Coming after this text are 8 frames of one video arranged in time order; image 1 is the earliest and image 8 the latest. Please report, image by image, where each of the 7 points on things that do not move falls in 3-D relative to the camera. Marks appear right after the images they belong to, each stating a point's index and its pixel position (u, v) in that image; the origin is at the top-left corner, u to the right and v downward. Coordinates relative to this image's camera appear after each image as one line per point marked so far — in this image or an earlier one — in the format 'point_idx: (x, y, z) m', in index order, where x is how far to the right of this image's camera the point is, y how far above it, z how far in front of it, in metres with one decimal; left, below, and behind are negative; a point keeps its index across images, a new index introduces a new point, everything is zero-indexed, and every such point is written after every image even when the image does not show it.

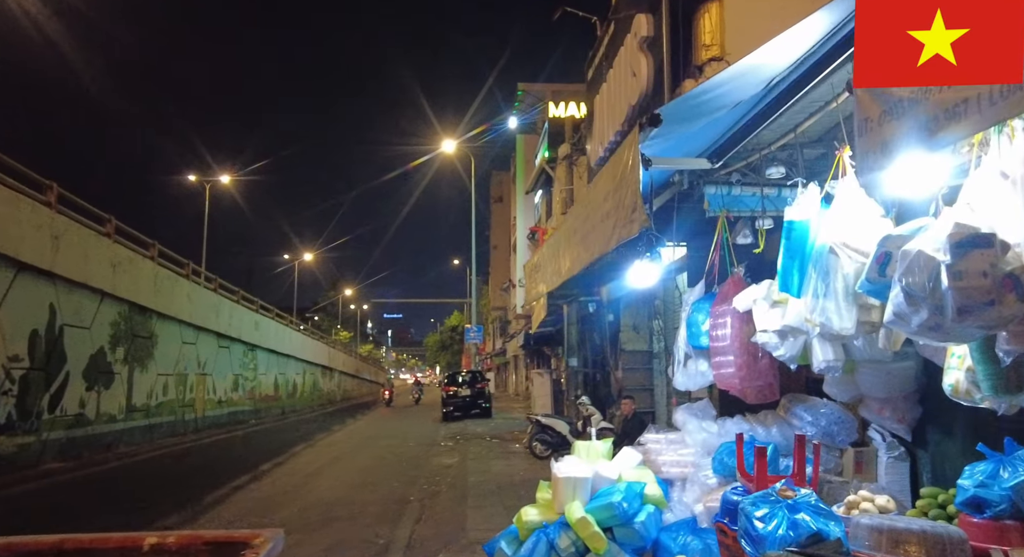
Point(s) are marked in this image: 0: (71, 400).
0: (-8.1, -2.2, +12.7) m
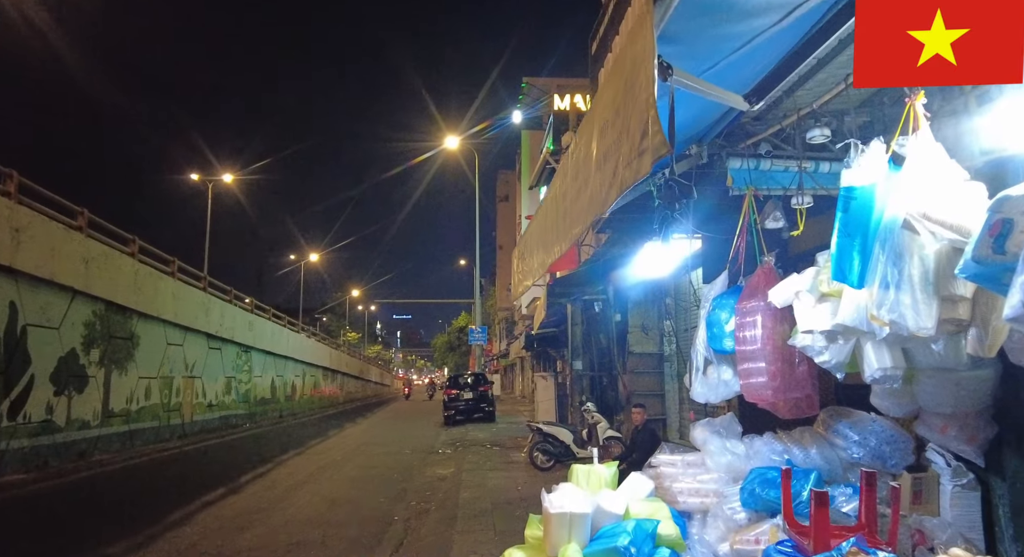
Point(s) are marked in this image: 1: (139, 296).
0: (-8.1, -2.2, +11.8) m
1: (-8.2, -0.4, +15.4) m
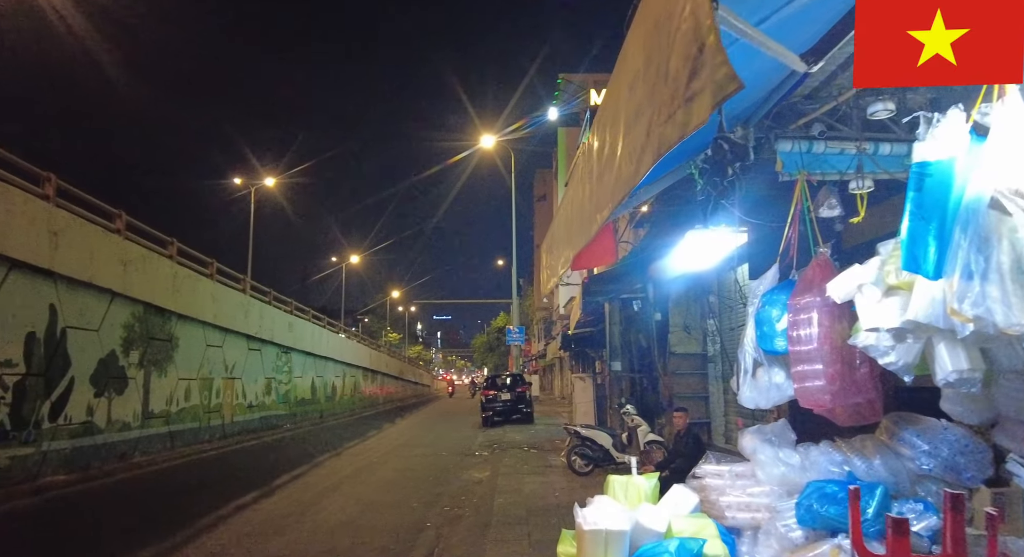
0: (-7.5, -2.2, +11.9) m
1: (-7.4, -0.4, +15.5) m
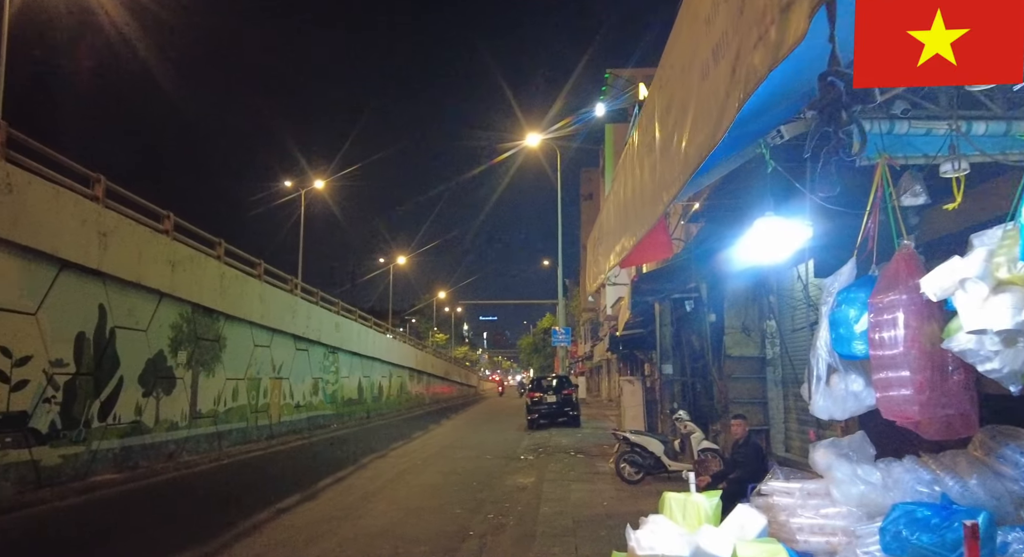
0: (-6.7, -2.2, +12.0) m
1: (-6.4, -0.5, +15.6) m
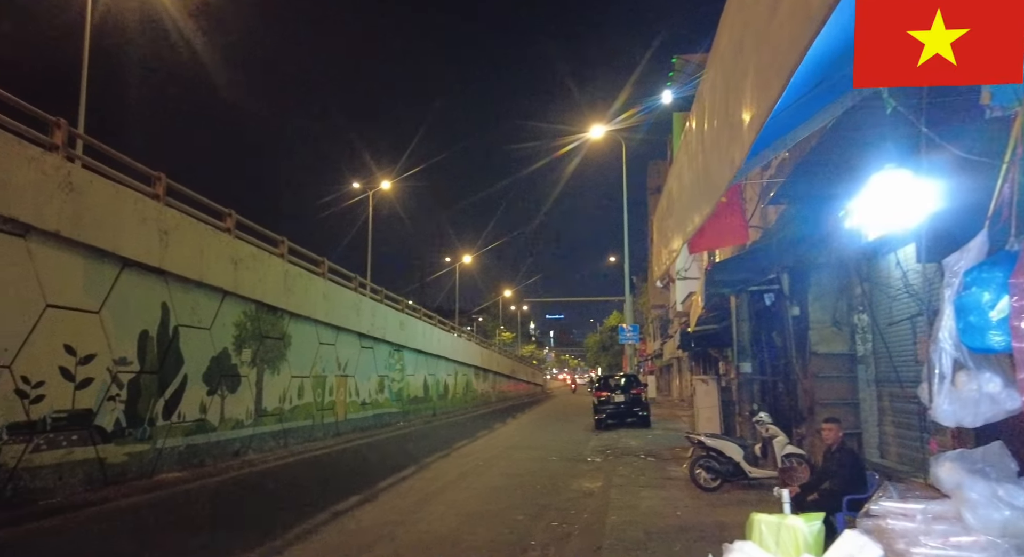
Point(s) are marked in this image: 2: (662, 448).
0: (-5.6, -2.2, +12.0) m
1: (-5.0, -0.4, +15.6) m
2: (+3.5, -4.0, +16.4) m
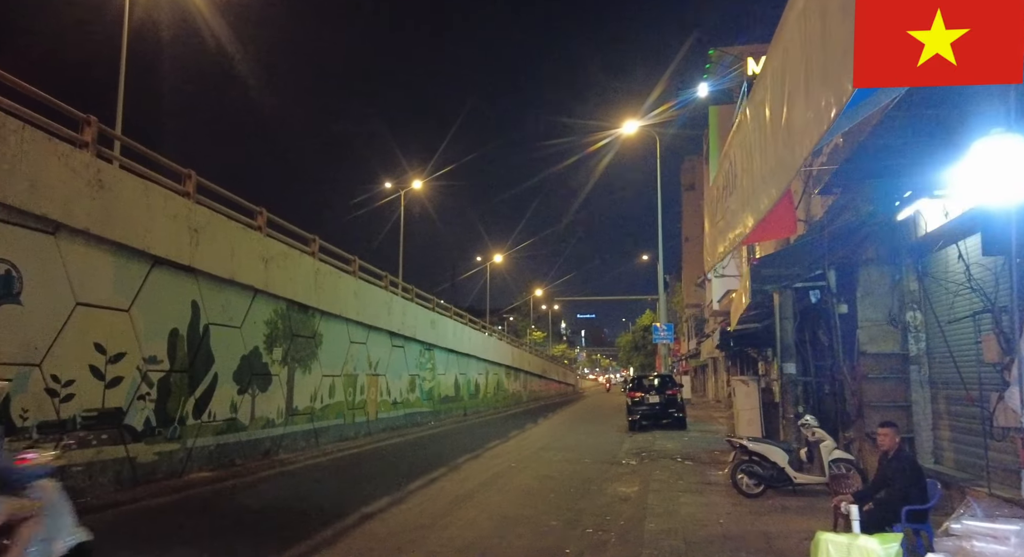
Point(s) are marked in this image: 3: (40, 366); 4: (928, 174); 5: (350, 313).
0: (-5.0, -2.2, +12.0) m
1: (-4.3, -0.4, +15.5) m
2: (+4.3, -4.0, +15.9) m
3: (-5.7, -1.0, +8.4) m
4: (+4.2, +1.0, +7.0) m
5: (-4.0, -0.8, +17.1) m
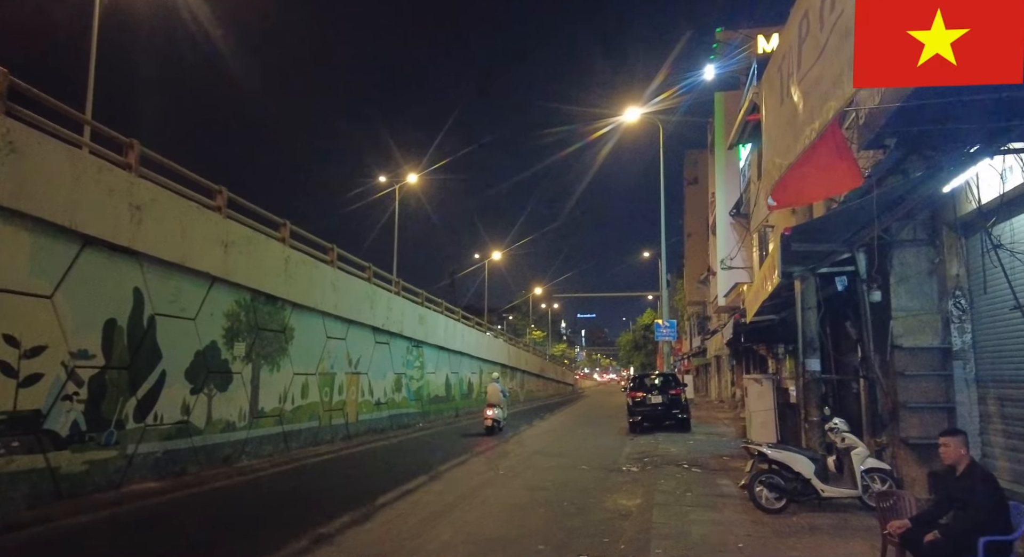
0: (-5.2, -1.9, +10.6) m
1: (-4.5, -0.1, +14.1) m
2: (+4.1, -3.7, +14.6) m
3: (-5.9, -0.8, +7.0) m
4: (+4.0, +1.2, +5.6) m
5: (-4.2, -0.6, +15.7) m
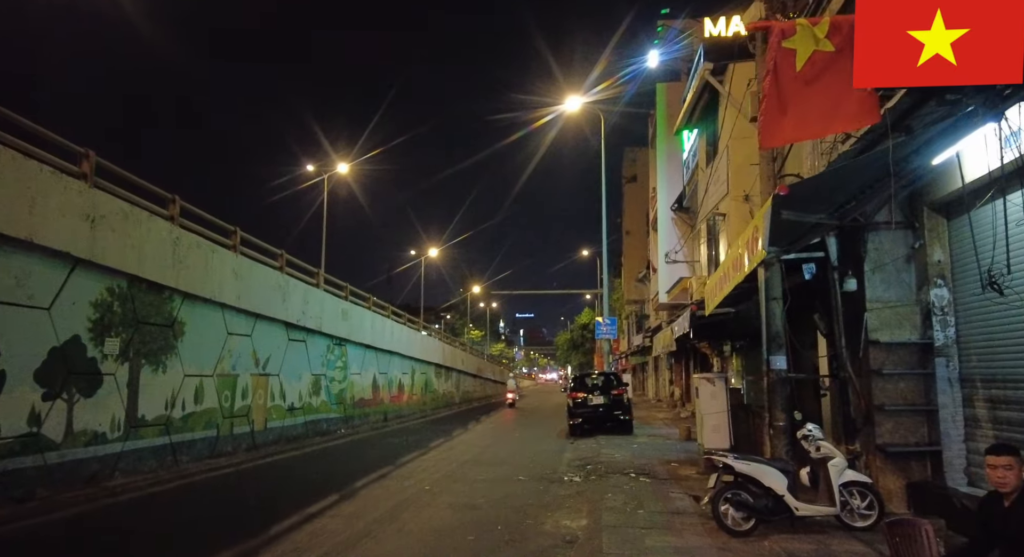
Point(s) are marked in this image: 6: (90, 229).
0: (-6.2, -1.7, +8.6) m
1: (-5.7, +0.1, +12.1) m
2: (+2.7, -3.5, +13.4) m
3: (-6.5, -0.6, +4.9) m
4: (+3.4, +1.4, +4.4) m
5: (-5.6, -0.4, +13.7) m
6: (-5.9, +0.7, +9.8) m
